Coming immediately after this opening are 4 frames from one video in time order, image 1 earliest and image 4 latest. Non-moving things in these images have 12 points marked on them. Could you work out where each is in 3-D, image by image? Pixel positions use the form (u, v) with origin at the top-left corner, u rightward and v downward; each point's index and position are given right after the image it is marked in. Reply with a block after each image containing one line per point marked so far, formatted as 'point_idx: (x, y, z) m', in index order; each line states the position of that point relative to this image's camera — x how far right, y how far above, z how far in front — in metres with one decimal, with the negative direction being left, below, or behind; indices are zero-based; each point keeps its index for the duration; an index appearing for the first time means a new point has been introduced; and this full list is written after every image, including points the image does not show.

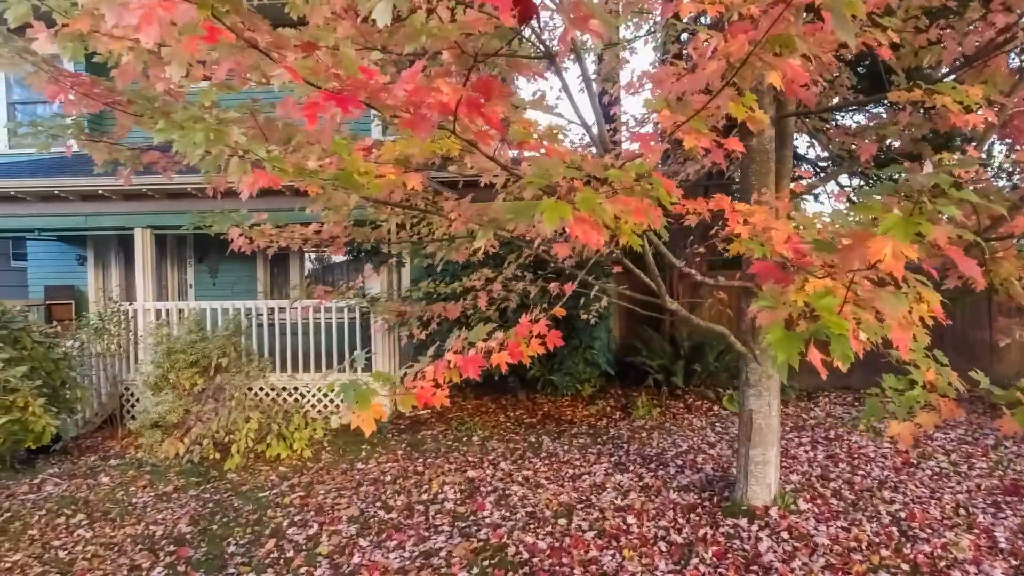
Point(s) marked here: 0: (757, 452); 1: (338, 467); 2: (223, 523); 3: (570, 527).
0: (+1.8, -1.2, +4.3) m
1: (-1.7, -1.7, +5.8) m
2: (-2.2, -1.8, +4.5) m
3: (+0.4, -1.7, +4.3) m
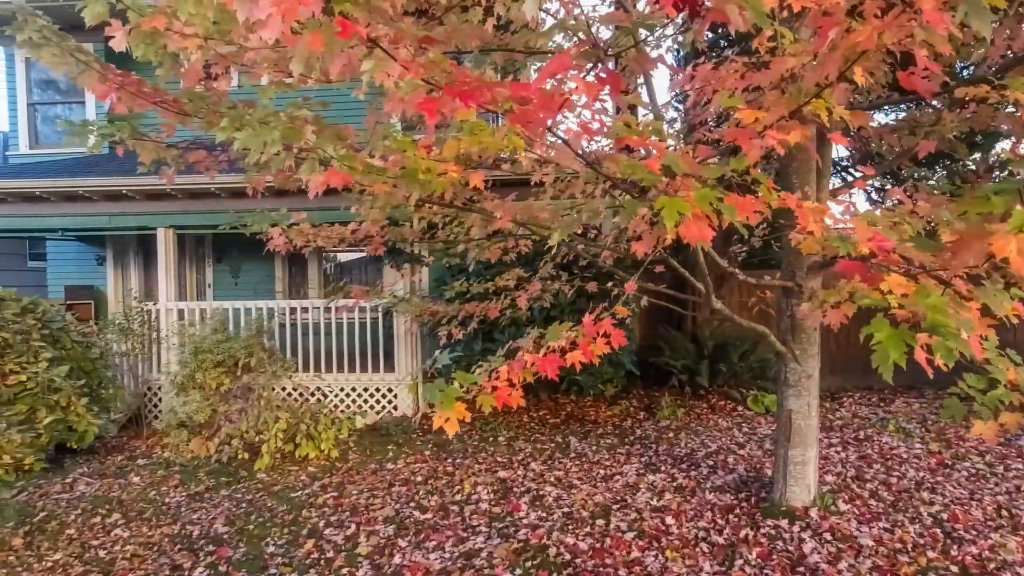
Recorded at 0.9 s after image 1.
0: (+2.1, -1.2, +4.3) m
1: (-1.4, -1.7, +5.8) m
2: (-1.9, -1.8, +4.5) m
3: (+0.7, -1.7, +4.3) m
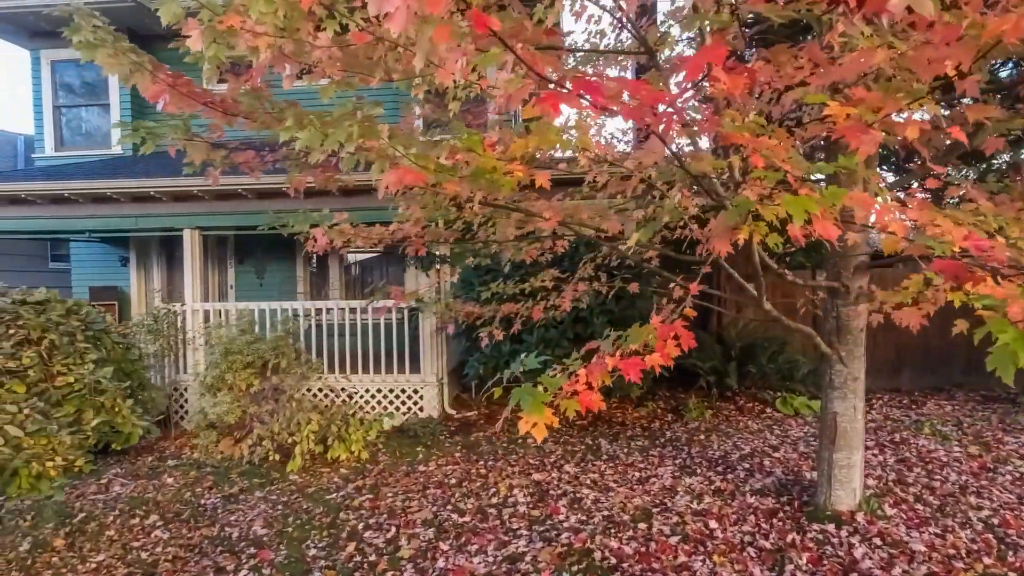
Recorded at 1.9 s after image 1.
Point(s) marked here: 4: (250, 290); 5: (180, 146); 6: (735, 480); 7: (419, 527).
0: (+2.4, -1.2, +4.2) m
1: (-1.1, -1.7, +5.7) m
2: (-1.6, -1.8, +4.5) m
3: (+1.0, -1.7, +4.2) m
4: (-4.2, 0.0, +9.6) m
5: (-1.8, +0.8, +3.3) m
6: (+1.9, -1.7, +5.1) m
7: (-0.7, -1.8, +4.4) m
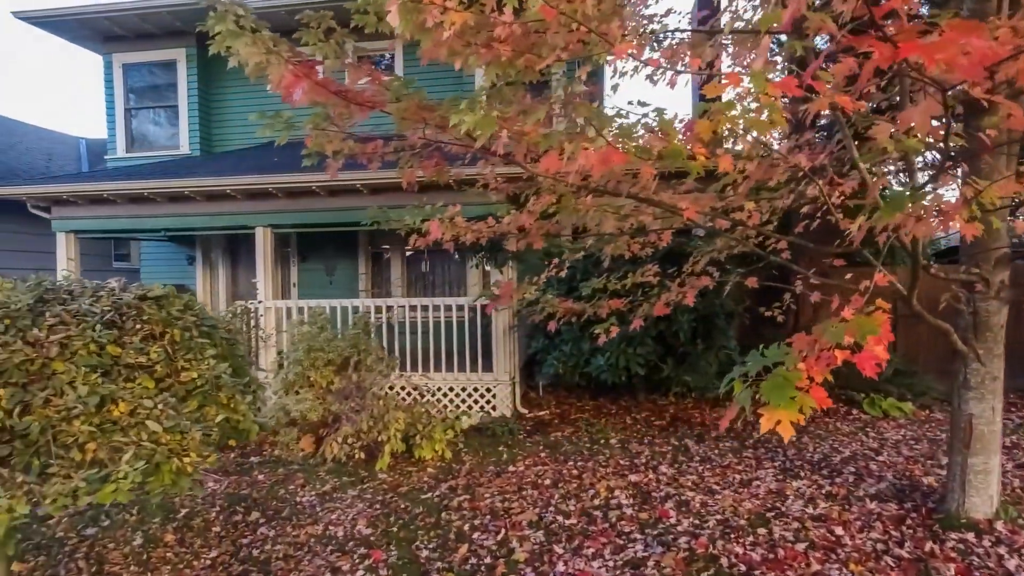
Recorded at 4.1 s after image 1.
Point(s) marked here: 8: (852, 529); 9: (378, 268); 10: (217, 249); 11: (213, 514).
0: (+3.1, -1.2, +4.0) m
1: (-0.2, -1.7, +5.6) m
2: (-0.8, -1.7, +4.4) m
3: (+1.8, -1.7, +4.0) m
4: (-3.2, 0.0, +9.7) m
5: (-1.1, +0.8, +3.2) m
6: (+2.8, -1.6, +4.9) m
7: (+0.1, -1.7, +4.3) m
8: (+2.3, -1.7, +4.1) m
9: (-2.1, +0.3, +9.5) m
10: (-4.9, +0.7, +9.8) m
11: (-2.3, -1.7, +4.6) m
